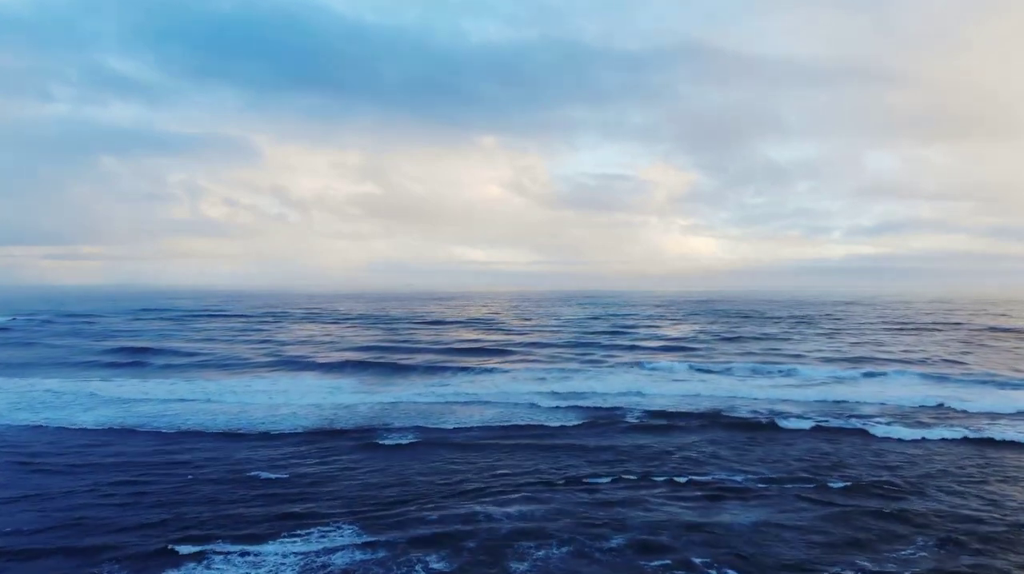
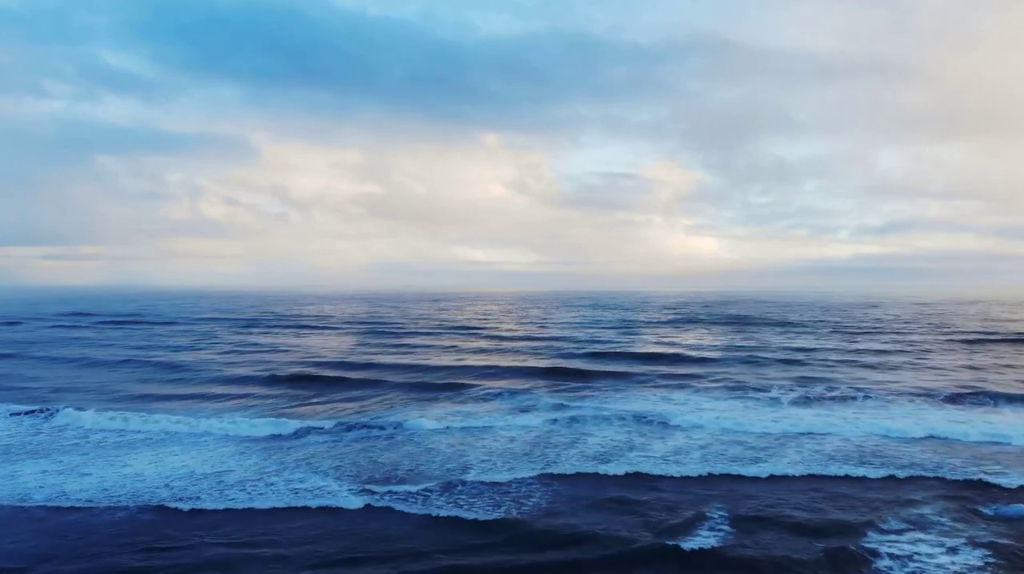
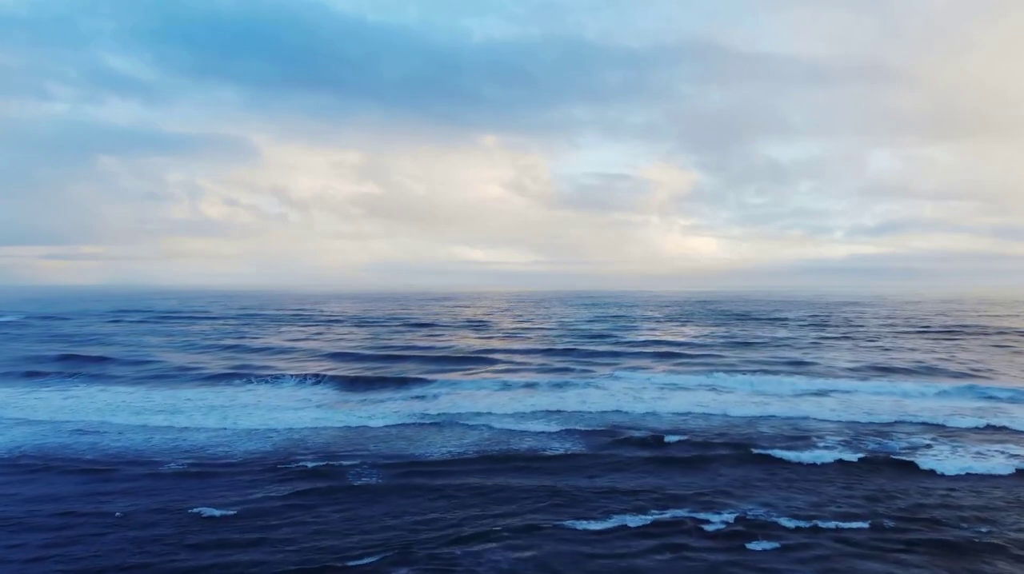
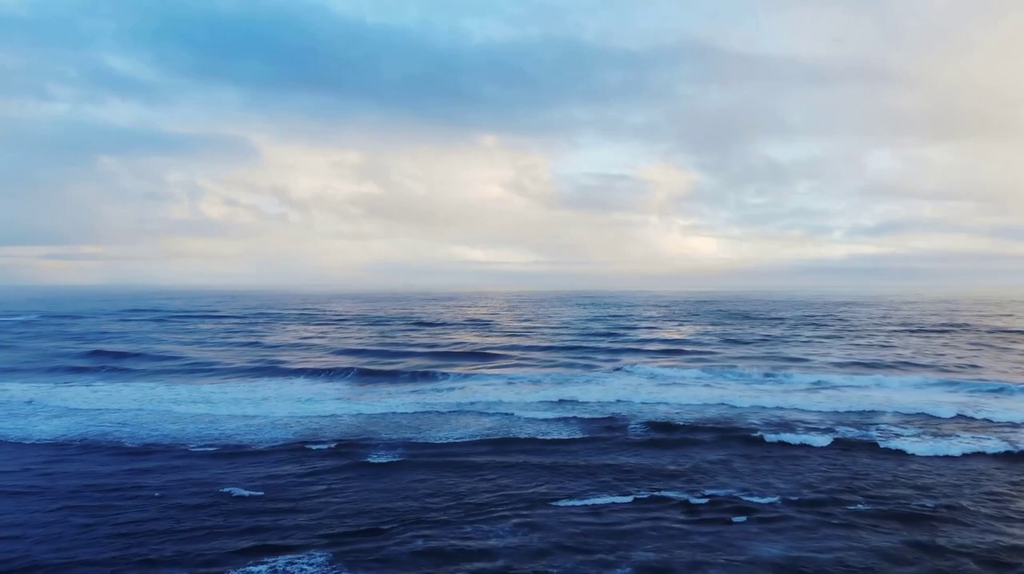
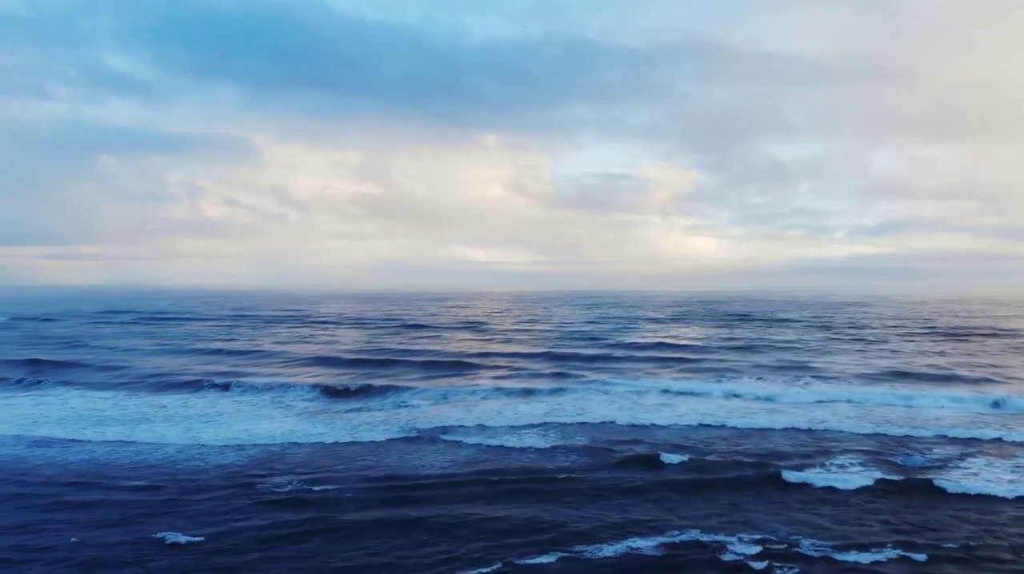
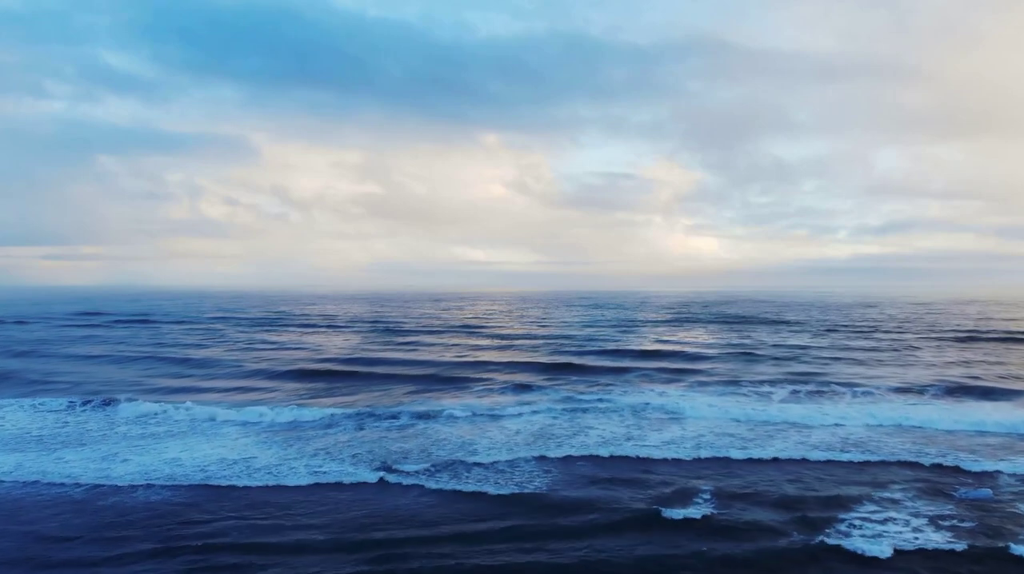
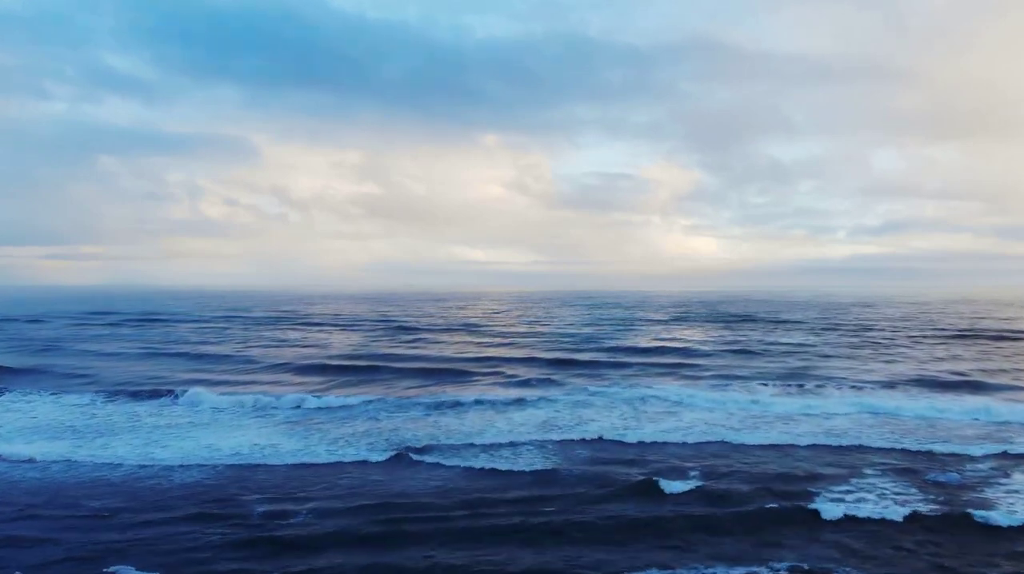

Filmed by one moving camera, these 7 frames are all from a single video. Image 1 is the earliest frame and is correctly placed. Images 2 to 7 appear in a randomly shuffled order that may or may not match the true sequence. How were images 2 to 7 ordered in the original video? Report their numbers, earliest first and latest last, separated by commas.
4, 3, 5, 7, 6, 2
